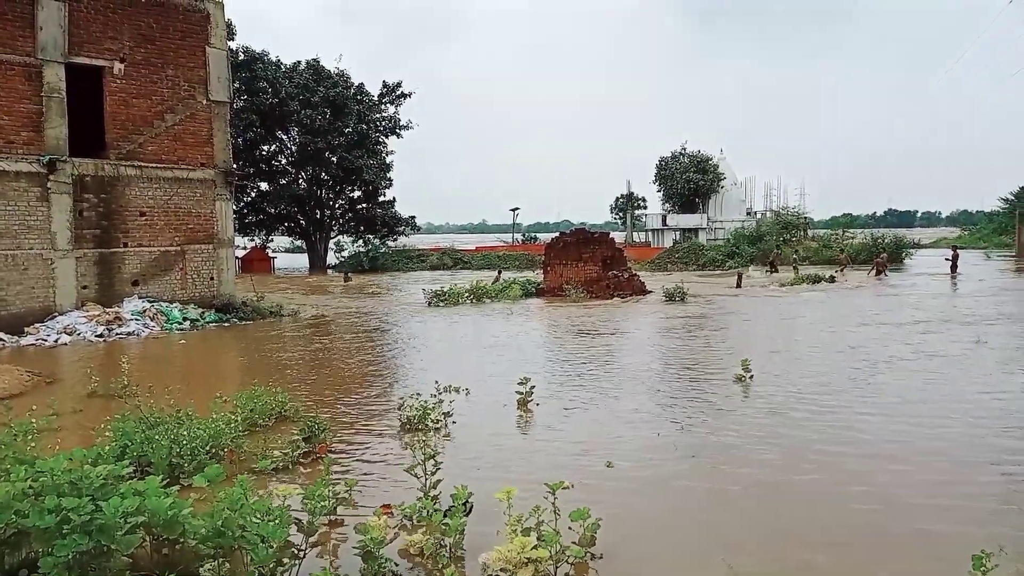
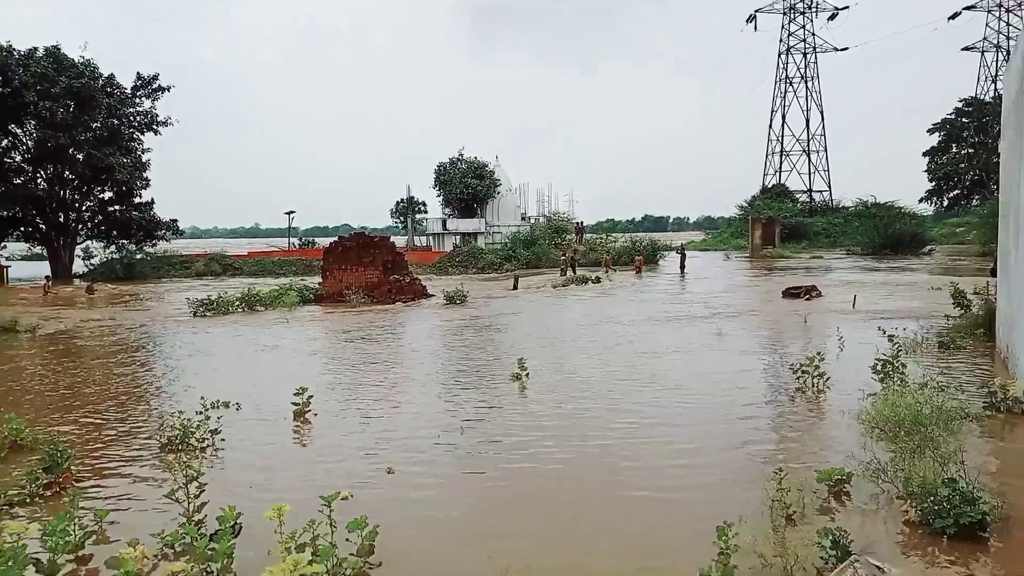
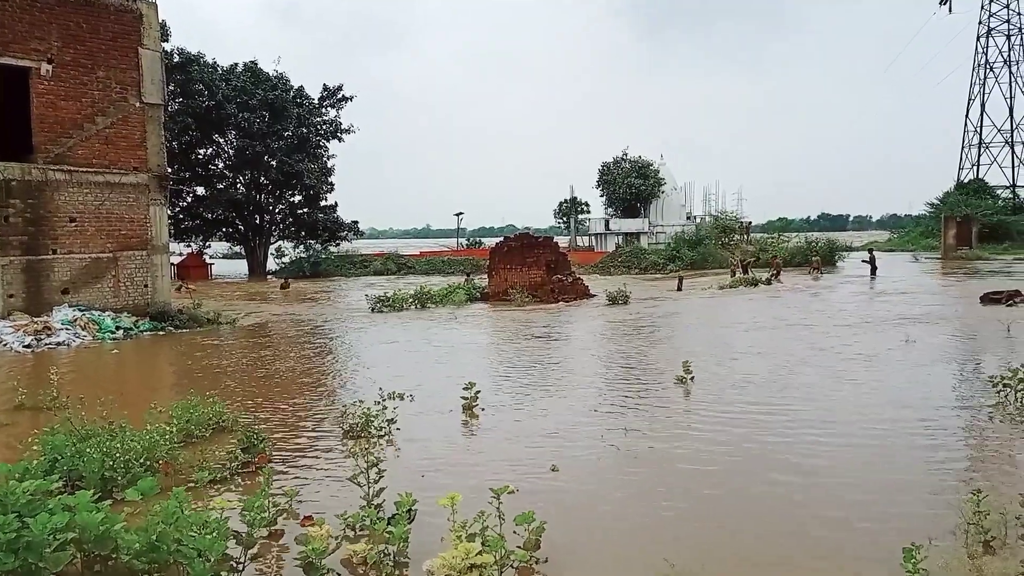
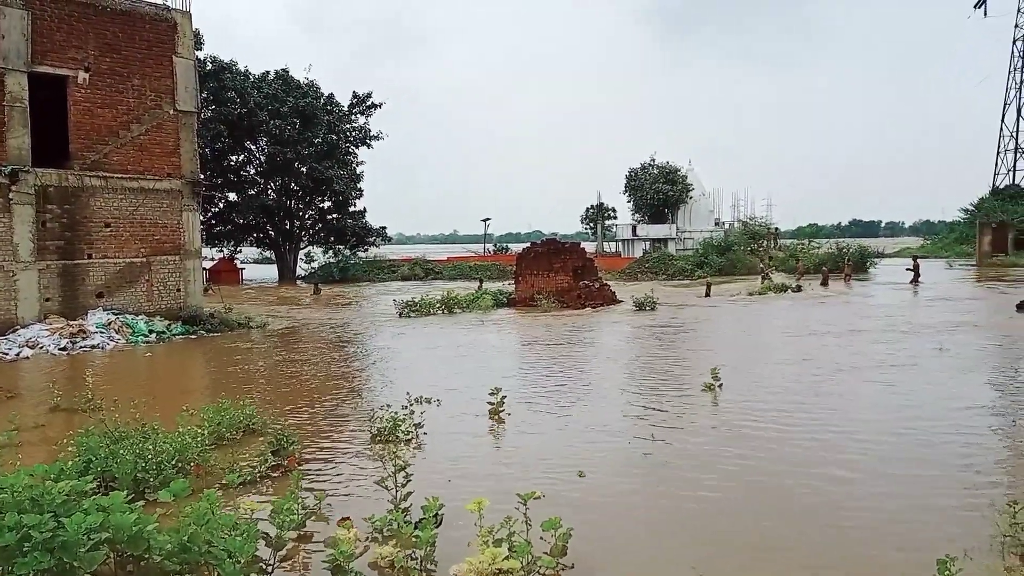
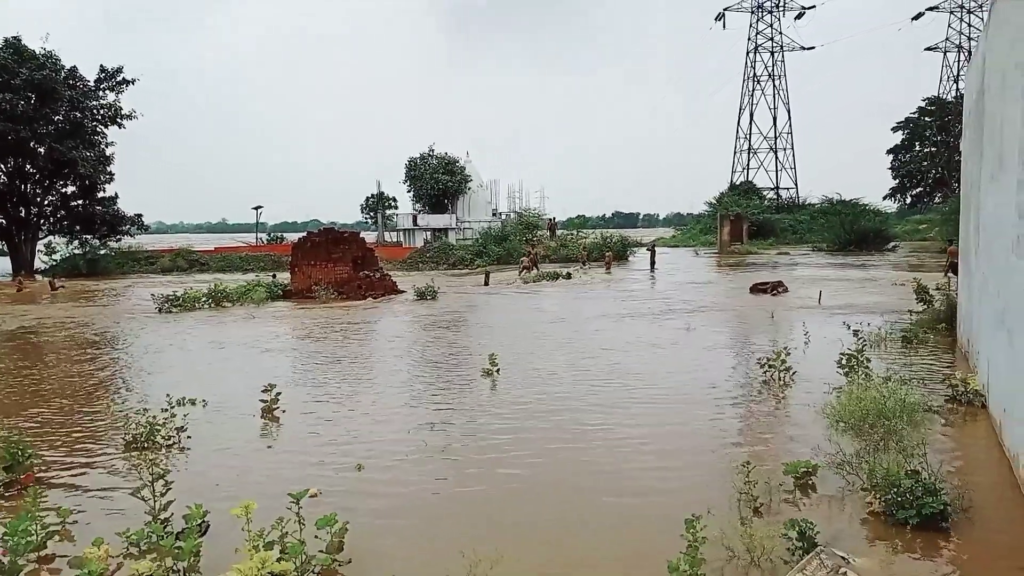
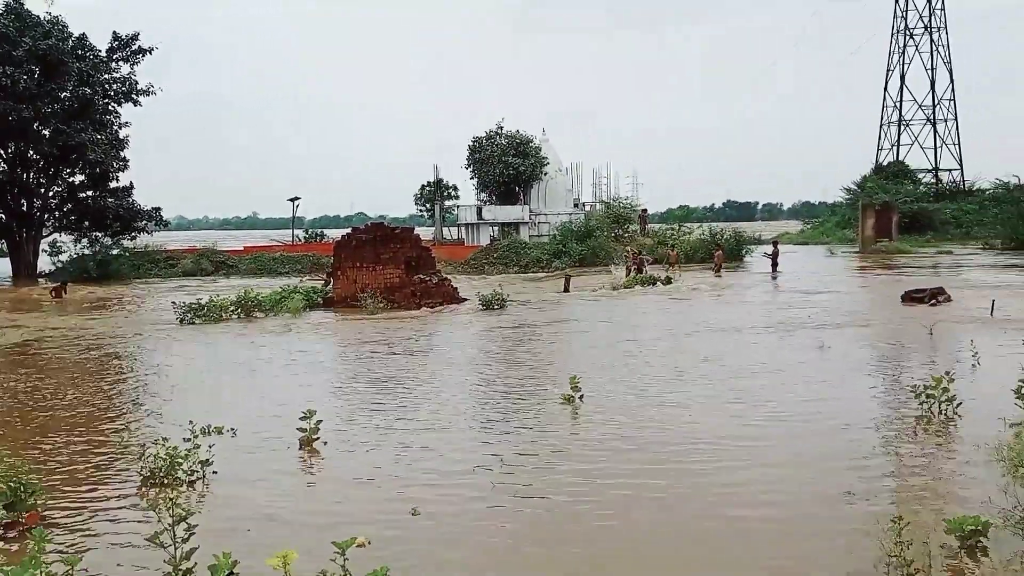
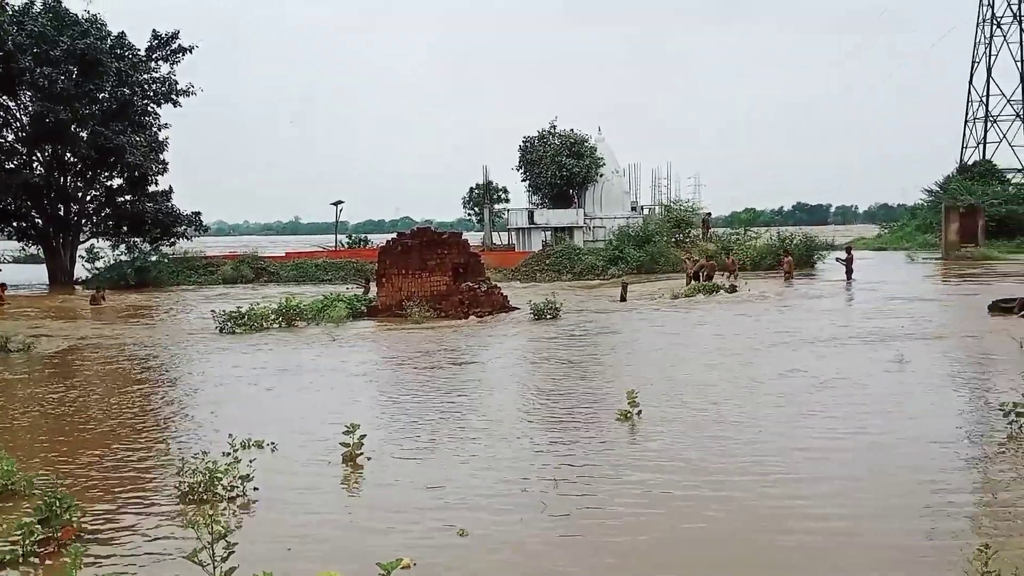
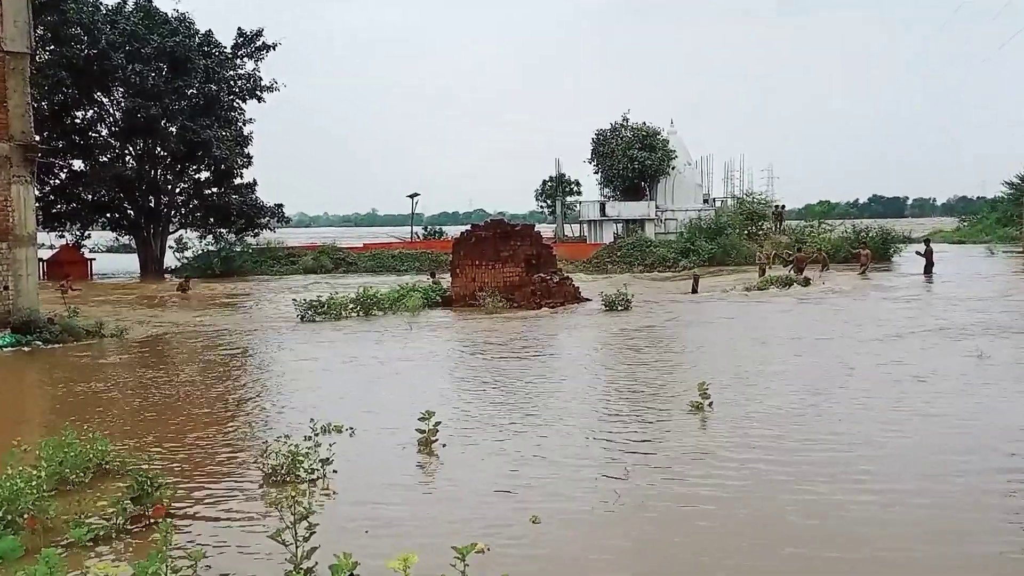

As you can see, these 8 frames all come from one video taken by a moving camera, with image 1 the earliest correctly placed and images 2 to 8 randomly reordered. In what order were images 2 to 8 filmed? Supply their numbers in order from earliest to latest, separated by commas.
4, 3, 8, 7, 6, 2, 5
